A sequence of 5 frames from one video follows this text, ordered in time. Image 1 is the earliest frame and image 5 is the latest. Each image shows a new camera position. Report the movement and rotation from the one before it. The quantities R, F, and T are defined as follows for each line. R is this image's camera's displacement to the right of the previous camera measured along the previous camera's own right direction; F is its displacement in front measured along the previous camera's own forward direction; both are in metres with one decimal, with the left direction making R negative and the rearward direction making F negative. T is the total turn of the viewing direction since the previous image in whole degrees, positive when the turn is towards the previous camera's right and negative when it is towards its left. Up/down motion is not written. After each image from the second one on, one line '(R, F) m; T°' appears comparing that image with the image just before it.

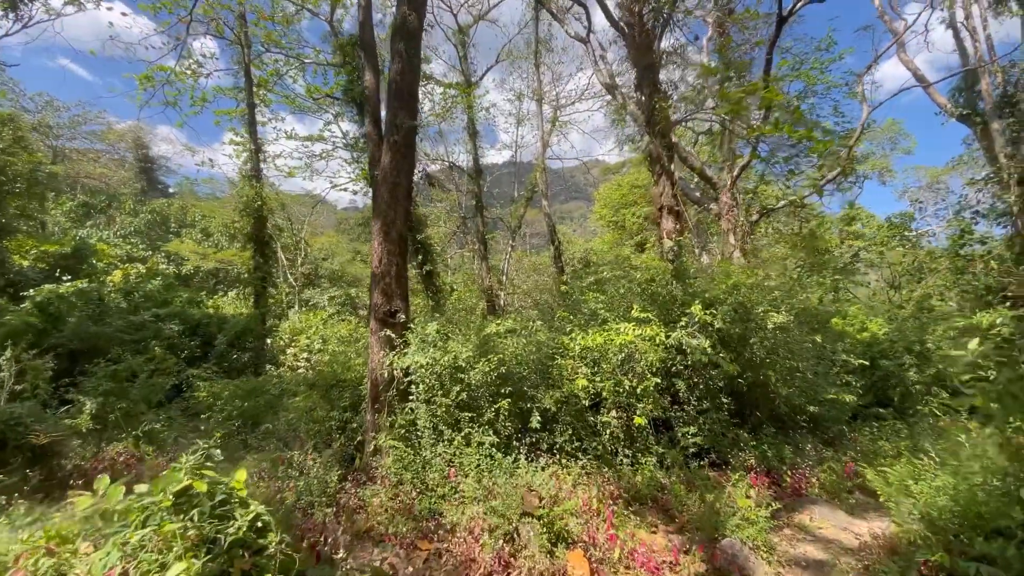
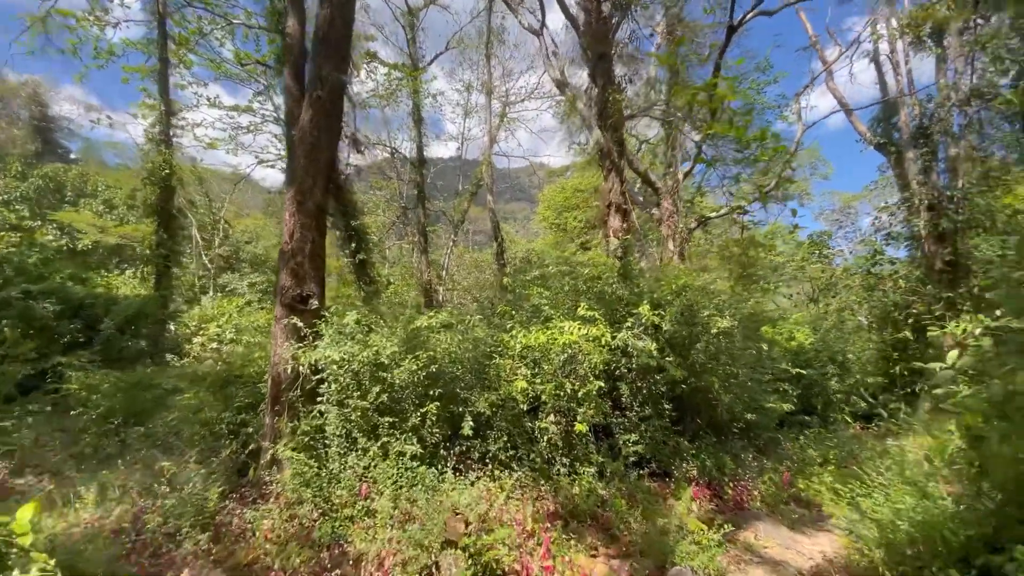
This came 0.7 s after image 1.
(0.0, +0.5) m; +7°
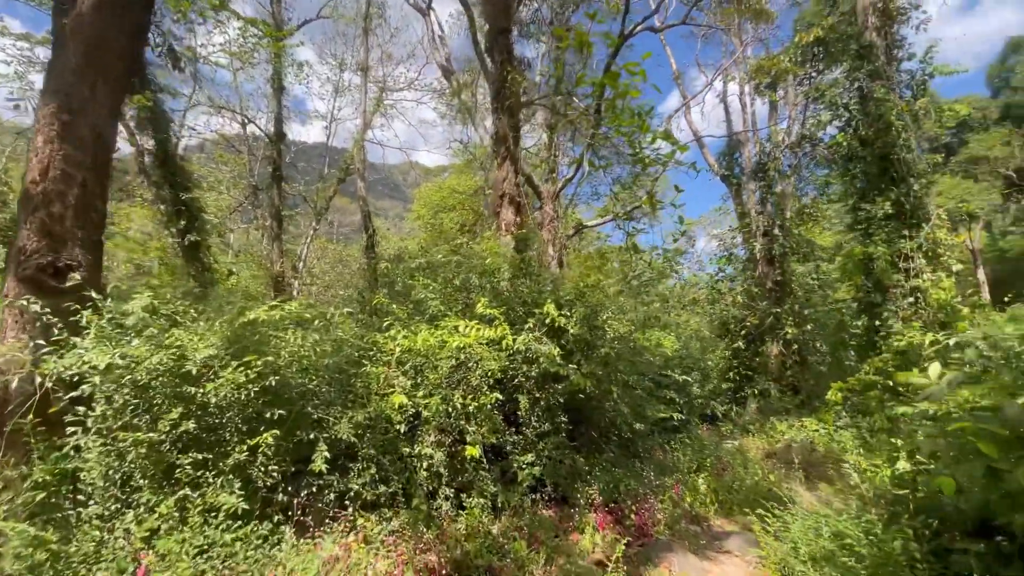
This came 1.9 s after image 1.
(-0.1, +0.8) m; +16°
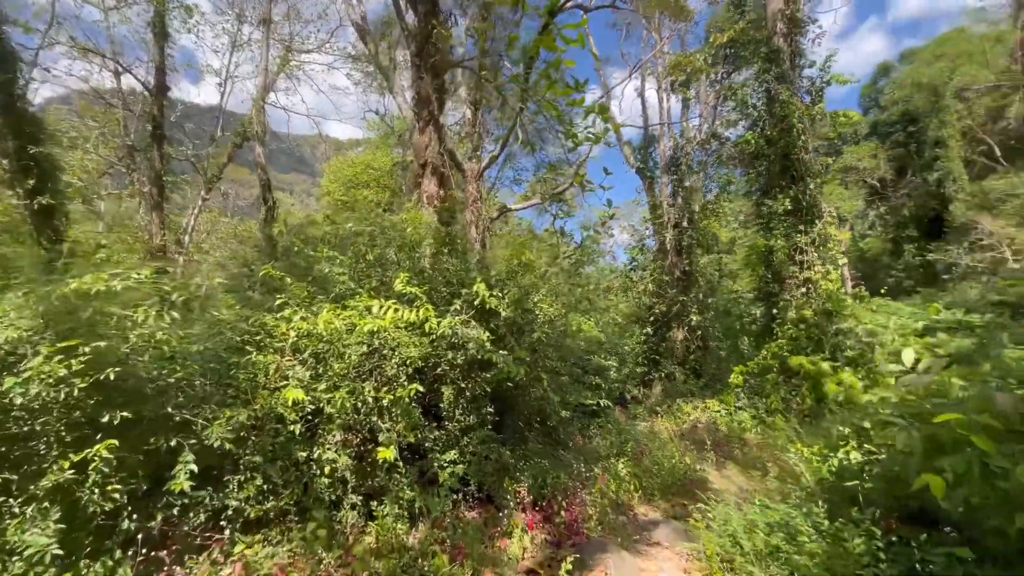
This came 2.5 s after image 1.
(-0.1, +0.4) m; +10°
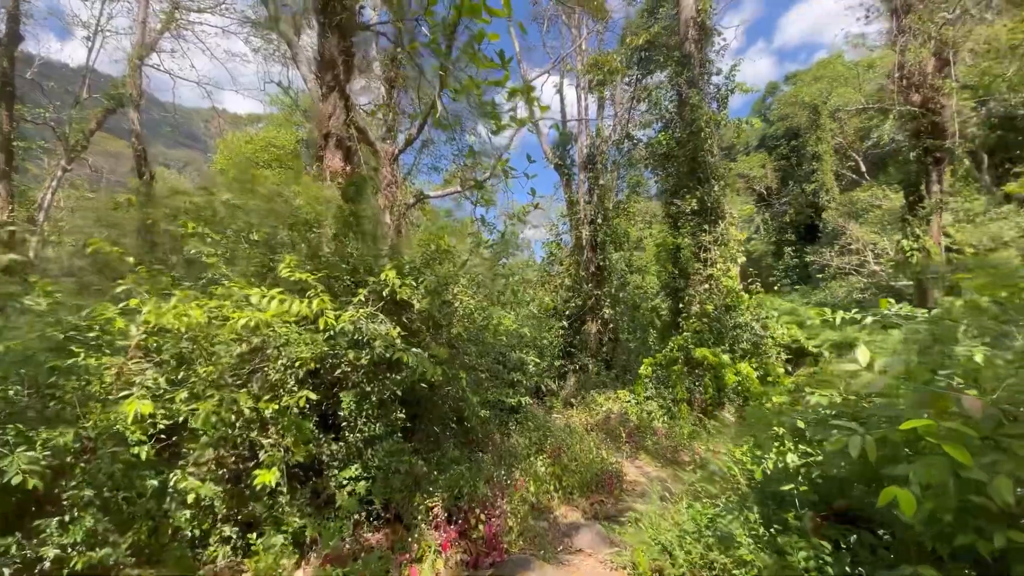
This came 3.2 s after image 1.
(0.0, +0.3) m; +10°
